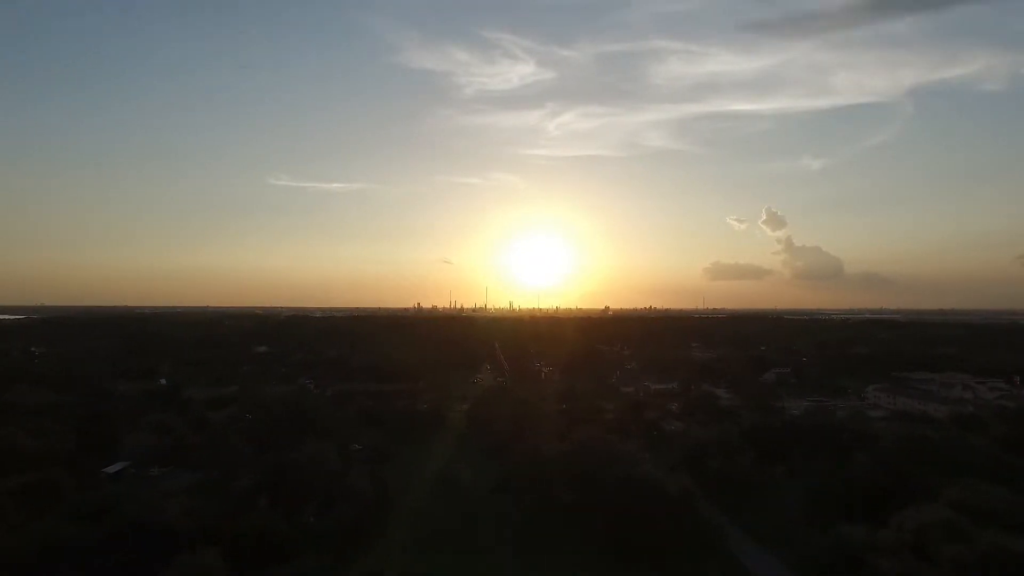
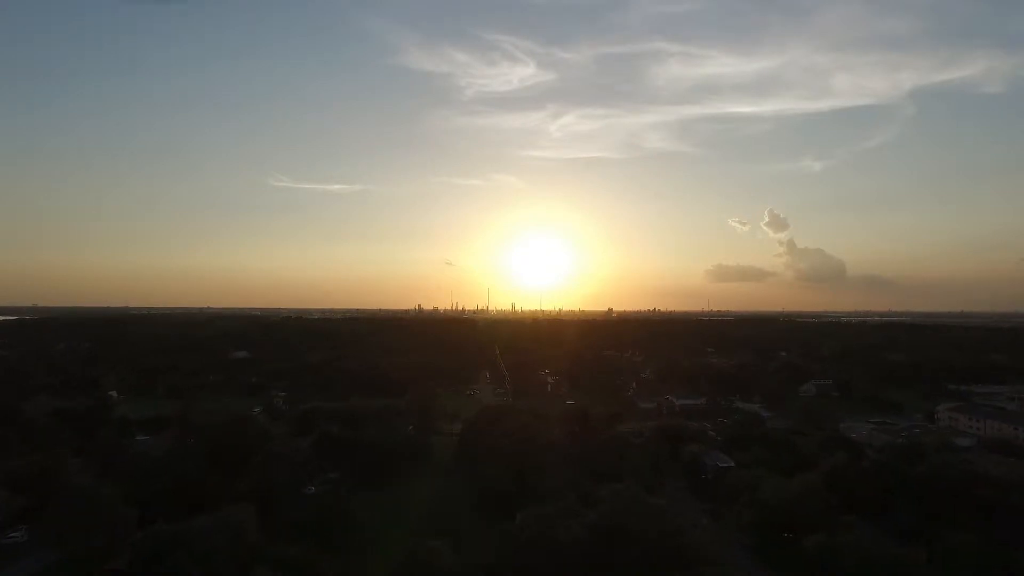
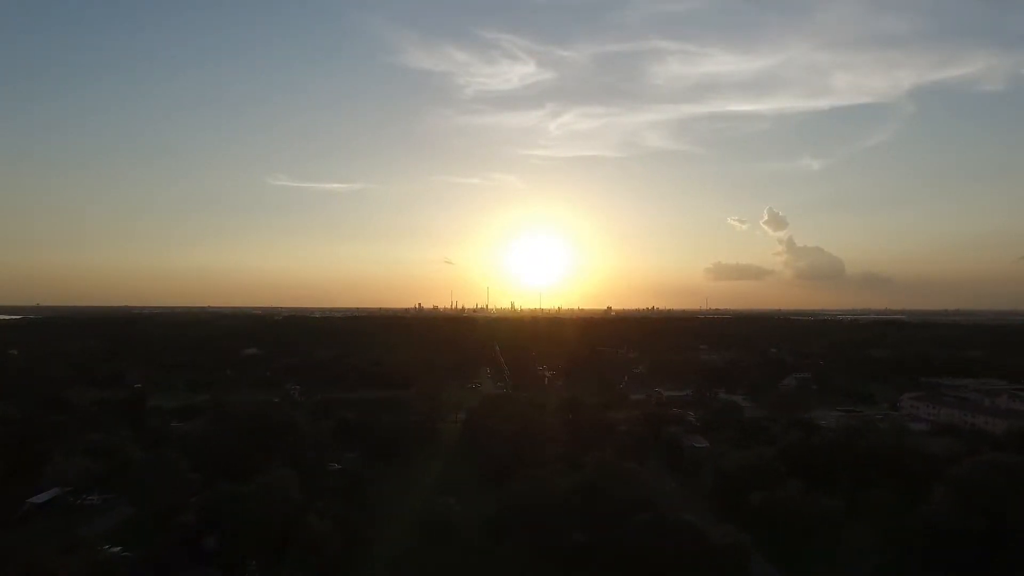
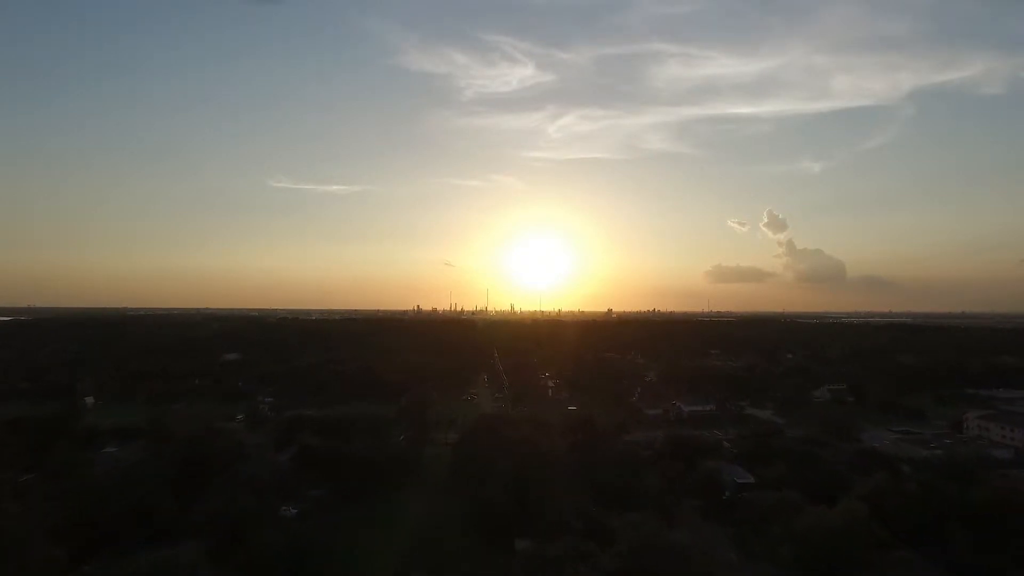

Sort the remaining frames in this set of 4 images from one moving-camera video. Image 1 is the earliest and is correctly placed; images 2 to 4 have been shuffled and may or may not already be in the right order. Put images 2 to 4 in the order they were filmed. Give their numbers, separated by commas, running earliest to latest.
3, 2, 4
